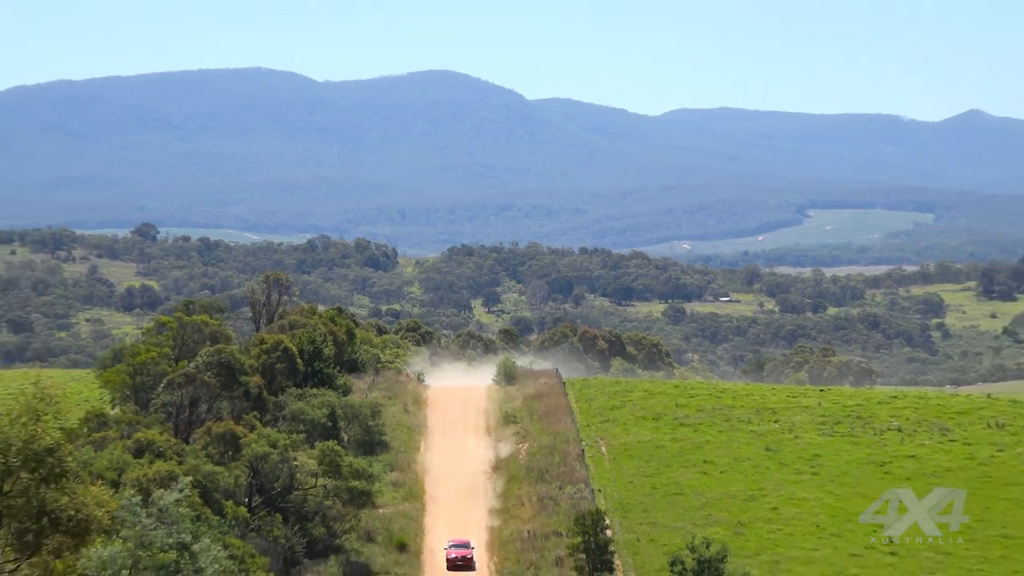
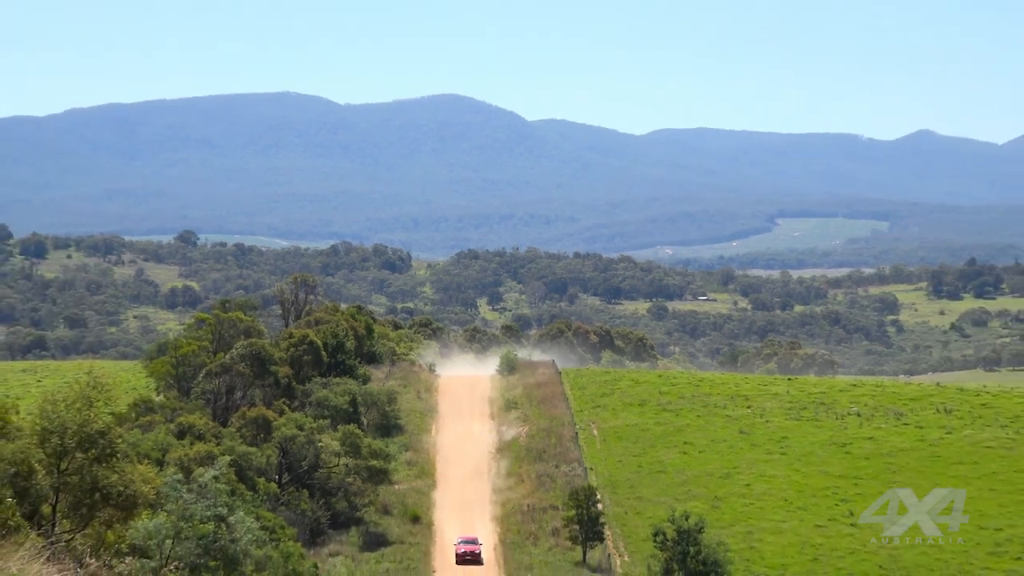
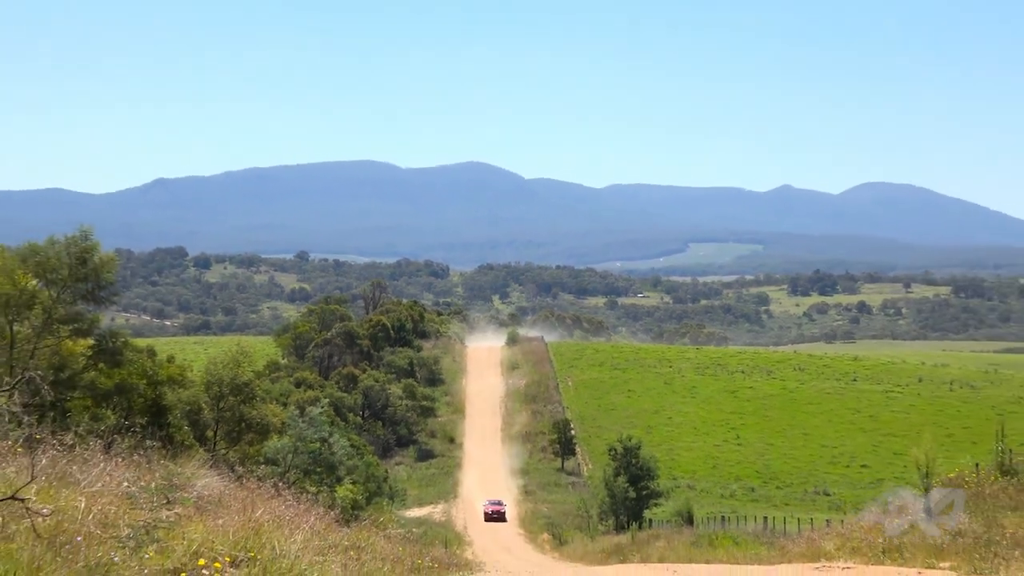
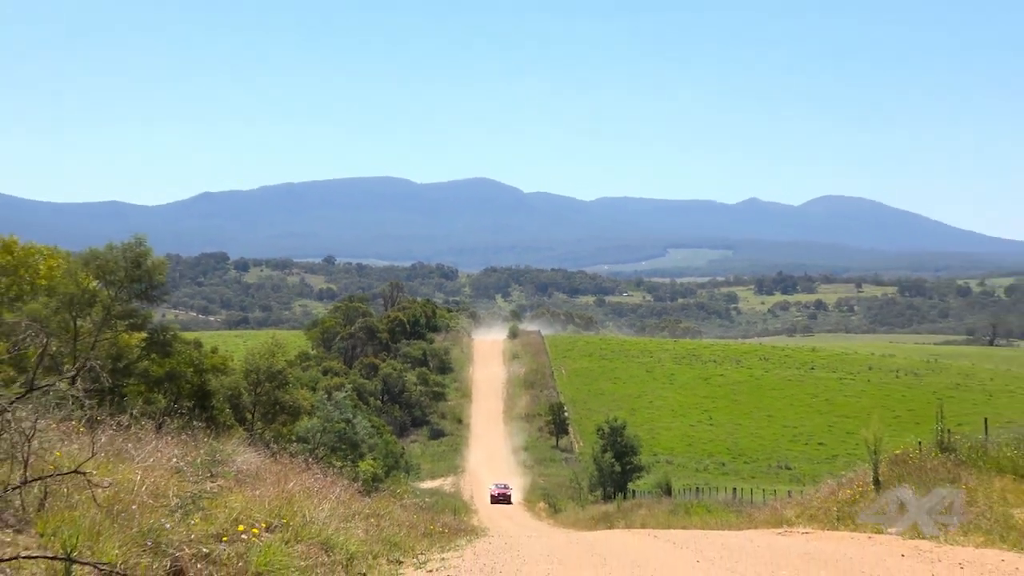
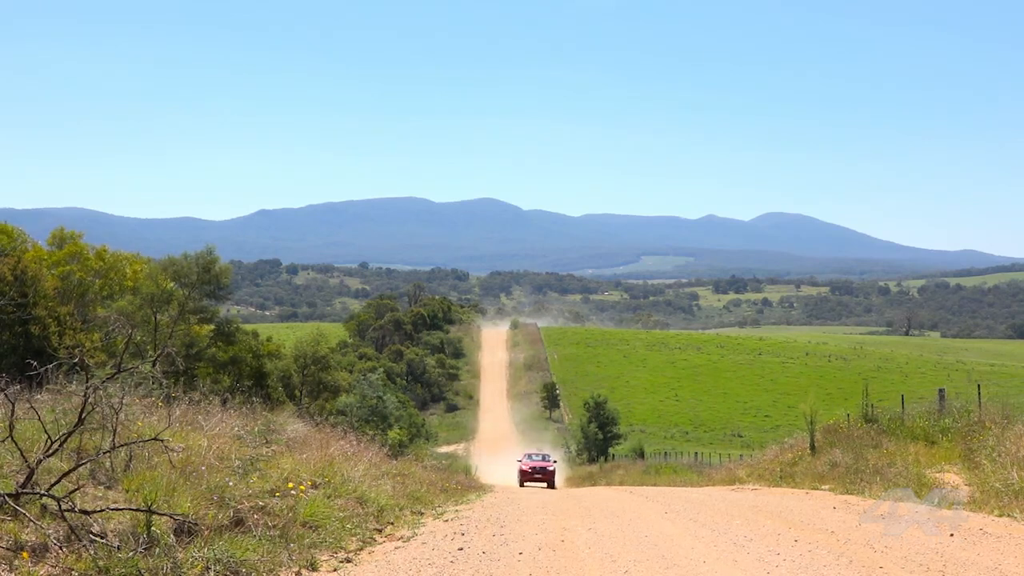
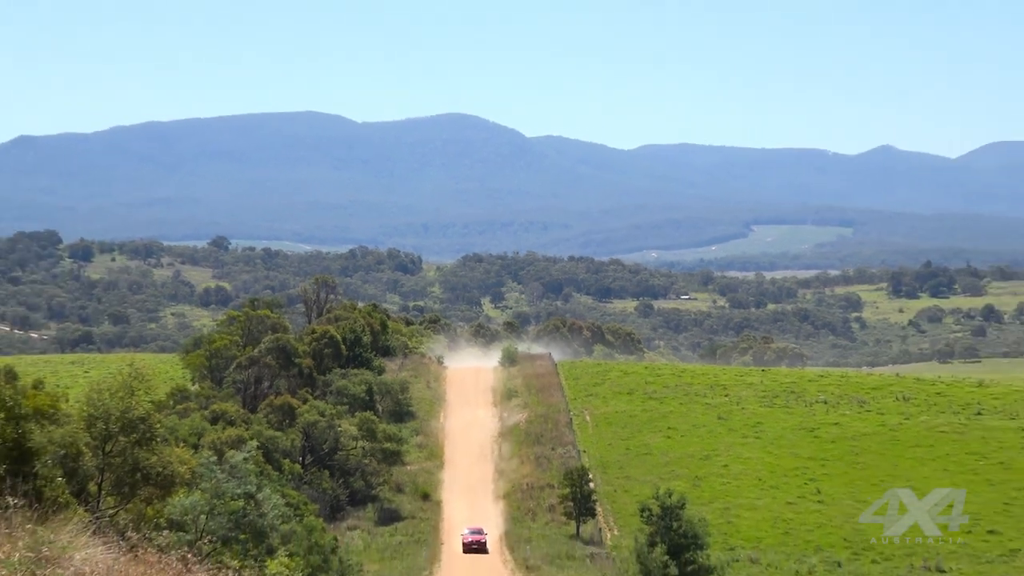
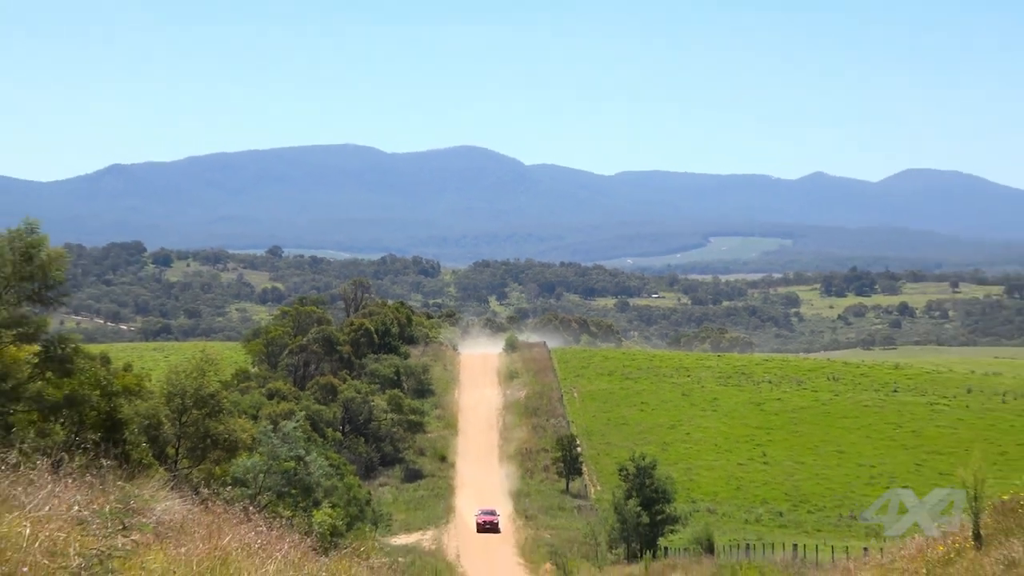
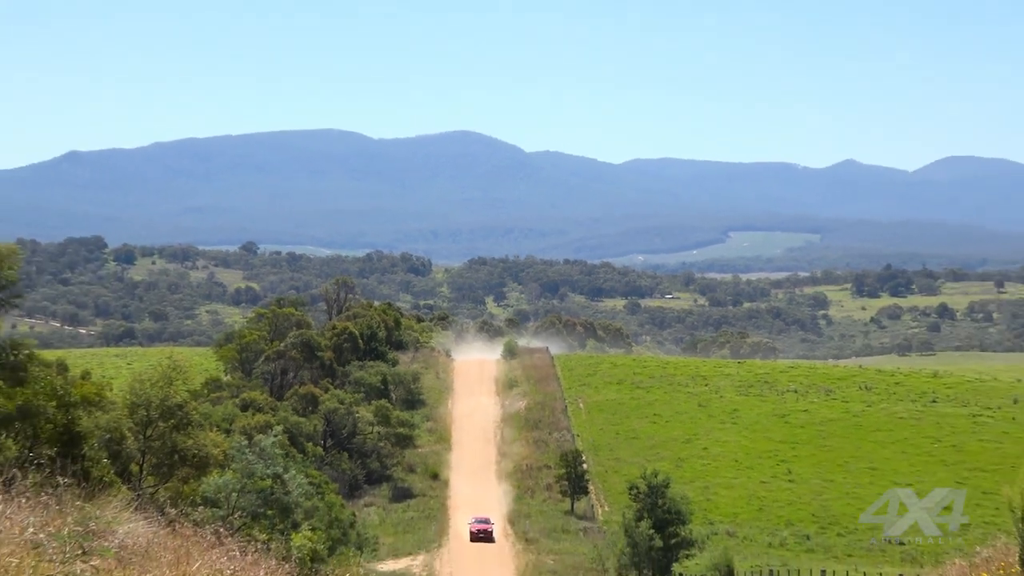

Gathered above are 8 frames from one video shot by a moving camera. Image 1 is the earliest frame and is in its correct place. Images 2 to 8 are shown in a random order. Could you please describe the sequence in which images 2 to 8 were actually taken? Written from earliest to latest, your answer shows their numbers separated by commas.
2, 6, 8, 7, 3, 4, 5
